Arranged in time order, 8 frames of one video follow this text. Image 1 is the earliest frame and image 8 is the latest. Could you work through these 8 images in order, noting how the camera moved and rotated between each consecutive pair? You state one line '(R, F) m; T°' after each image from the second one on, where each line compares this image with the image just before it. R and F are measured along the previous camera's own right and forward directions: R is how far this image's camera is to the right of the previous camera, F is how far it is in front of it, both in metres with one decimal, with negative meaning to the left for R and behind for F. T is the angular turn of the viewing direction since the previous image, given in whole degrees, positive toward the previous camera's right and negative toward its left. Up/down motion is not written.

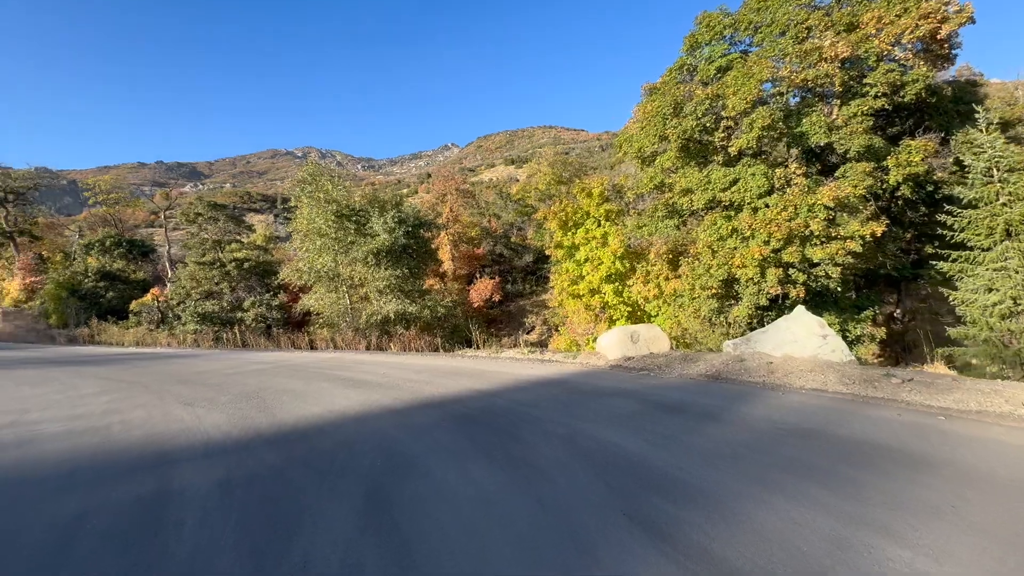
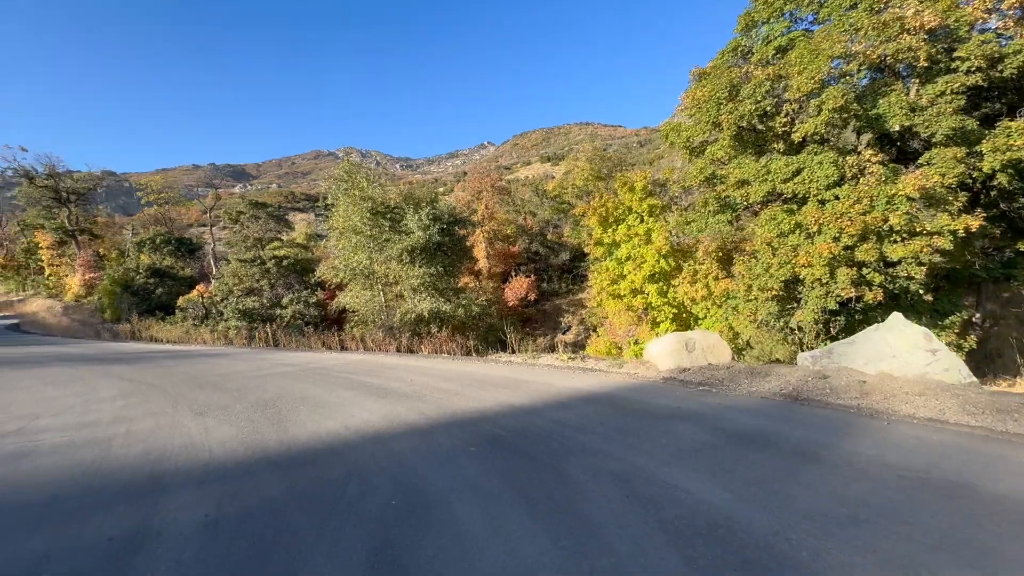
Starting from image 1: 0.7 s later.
(-0.1, +0.6) m; -4°
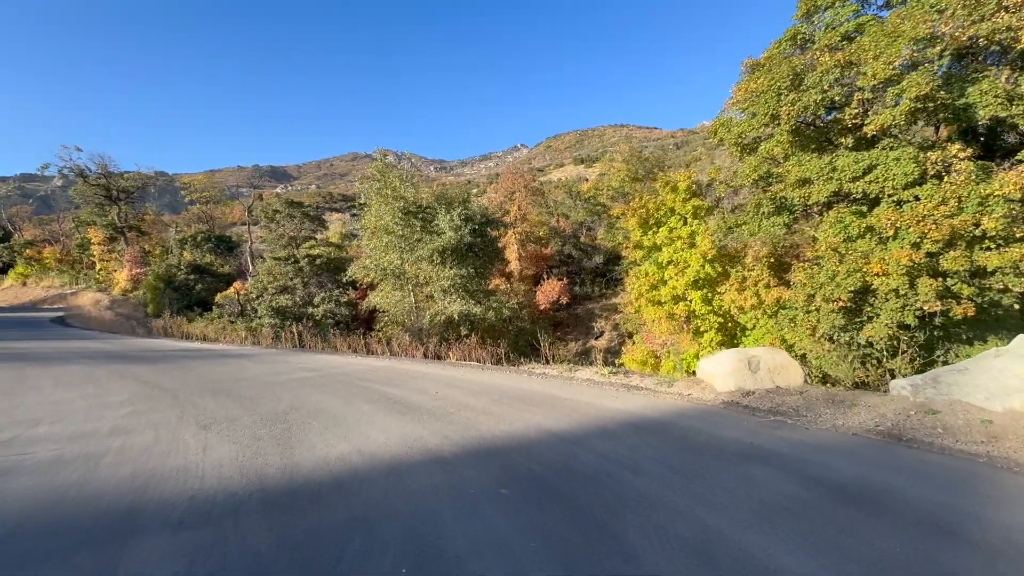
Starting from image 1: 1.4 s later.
(-0.1, +0.6) m; -4°
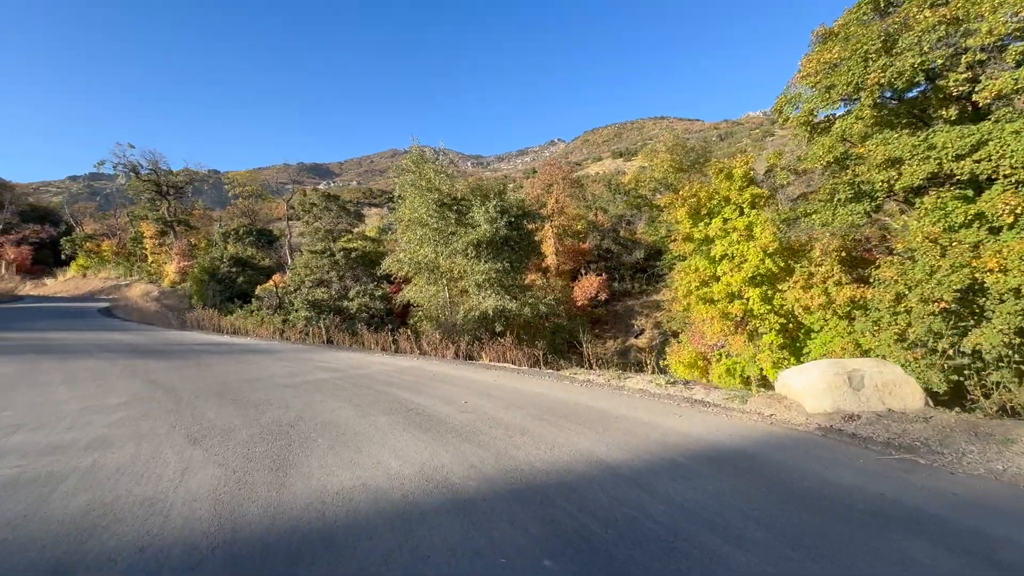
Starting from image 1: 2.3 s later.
(-0.1, +0.8) m; -4°
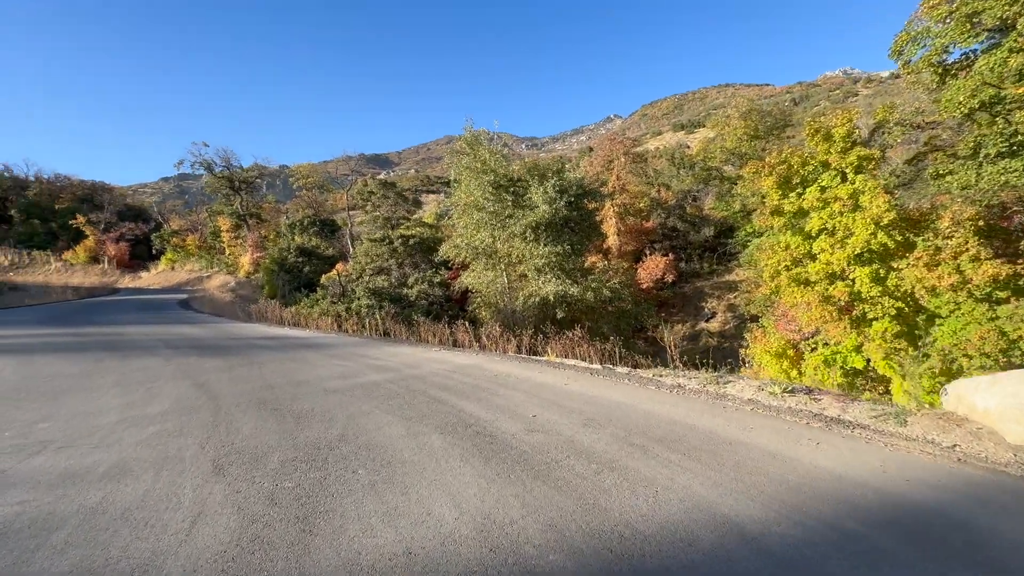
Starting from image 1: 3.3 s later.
(-0.2, +0.9) m; -7°
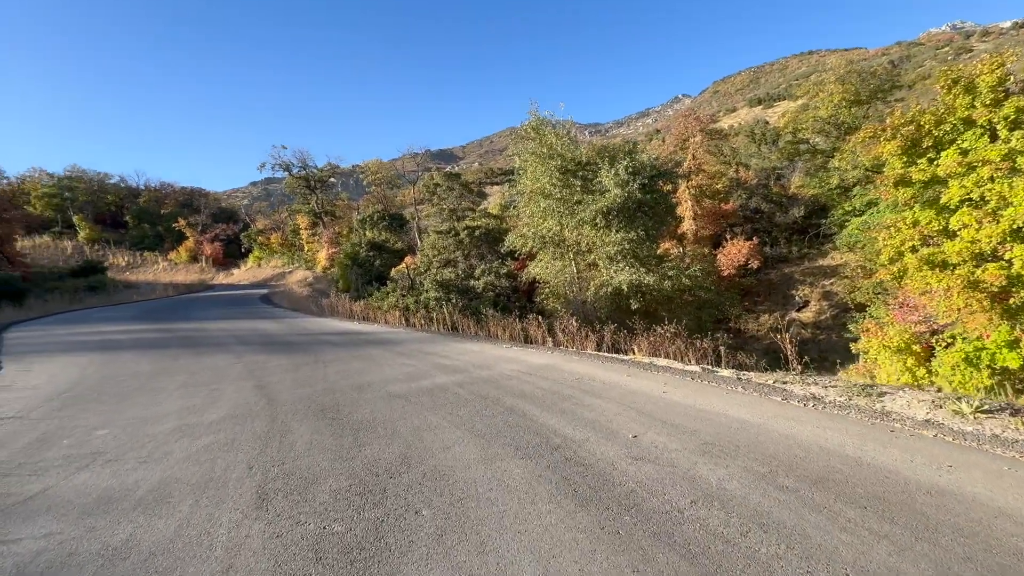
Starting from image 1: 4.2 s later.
(-0.2, +0.8) m; -8°
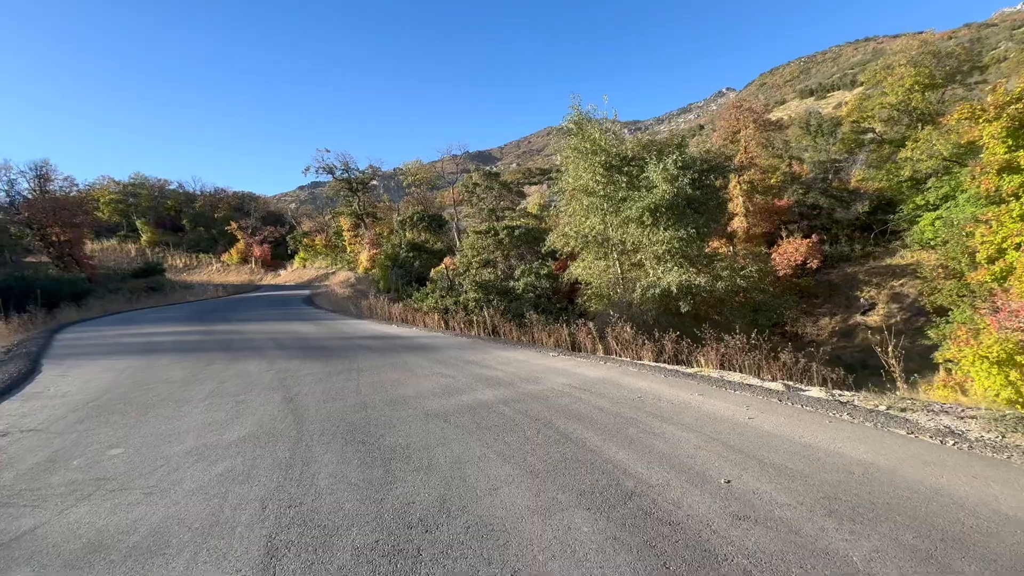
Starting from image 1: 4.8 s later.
(-0.1, +0.6) m; -5°
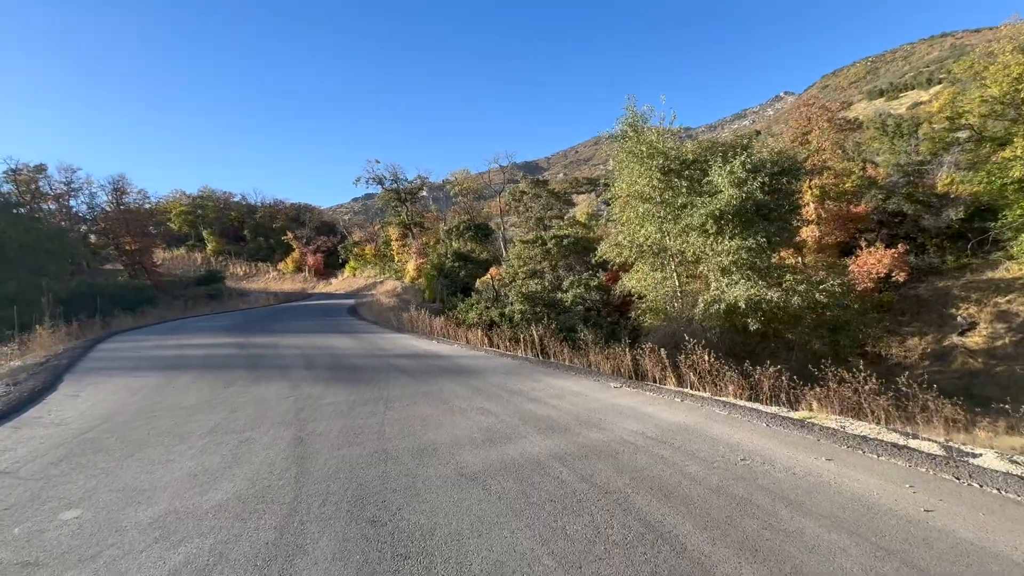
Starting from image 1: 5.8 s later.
(-0.1, +1.0) m; -6°
